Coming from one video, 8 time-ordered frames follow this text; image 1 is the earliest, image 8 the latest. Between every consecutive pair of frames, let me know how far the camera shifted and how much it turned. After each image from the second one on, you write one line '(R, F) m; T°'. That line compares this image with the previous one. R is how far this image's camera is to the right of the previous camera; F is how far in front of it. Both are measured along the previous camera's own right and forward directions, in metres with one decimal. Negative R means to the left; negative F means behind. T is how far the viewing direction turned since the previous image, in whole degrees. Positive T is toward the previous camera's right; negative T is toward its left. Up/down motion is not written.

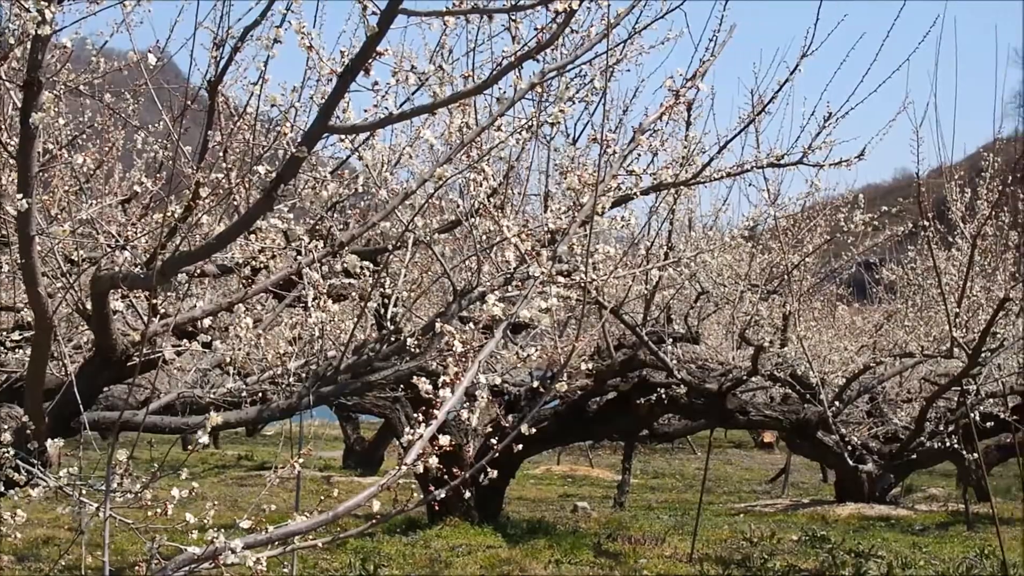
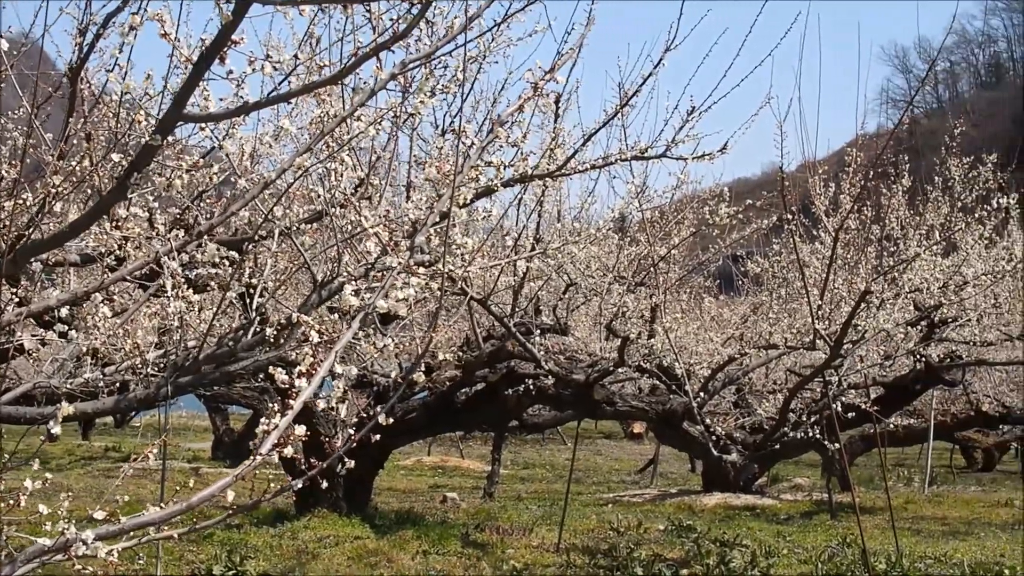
(+0.6, 0.0) m; +1°
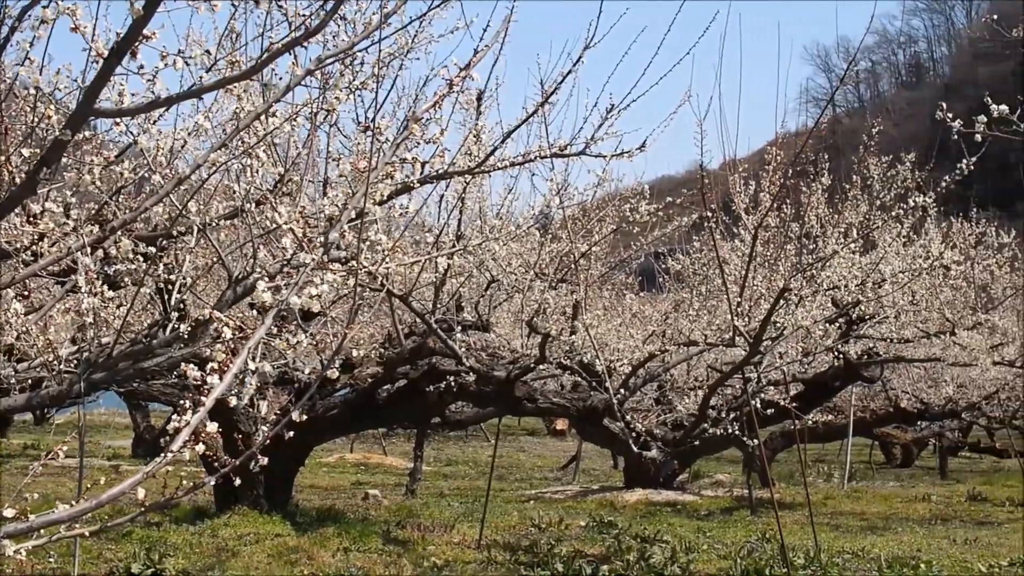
(+0.3, 0.0) m; +1°
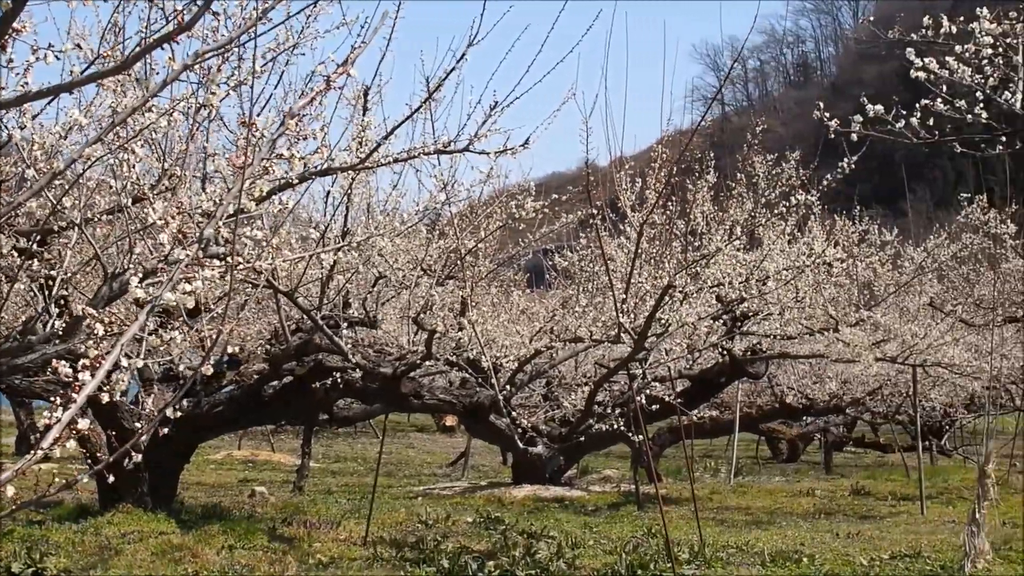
(+0.5, 0.0) m; +1°
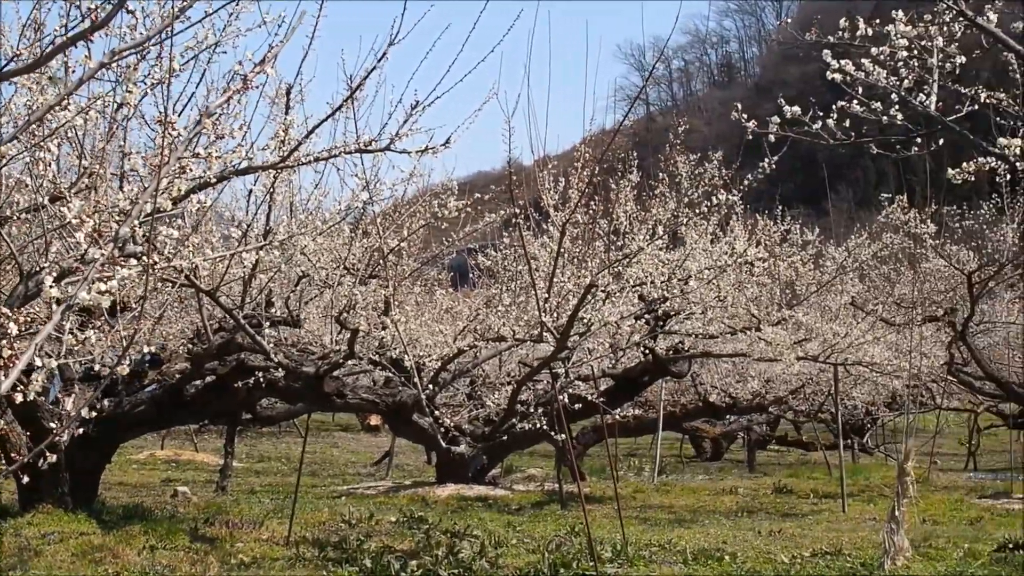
(+0.3, 0.0) m; +1°
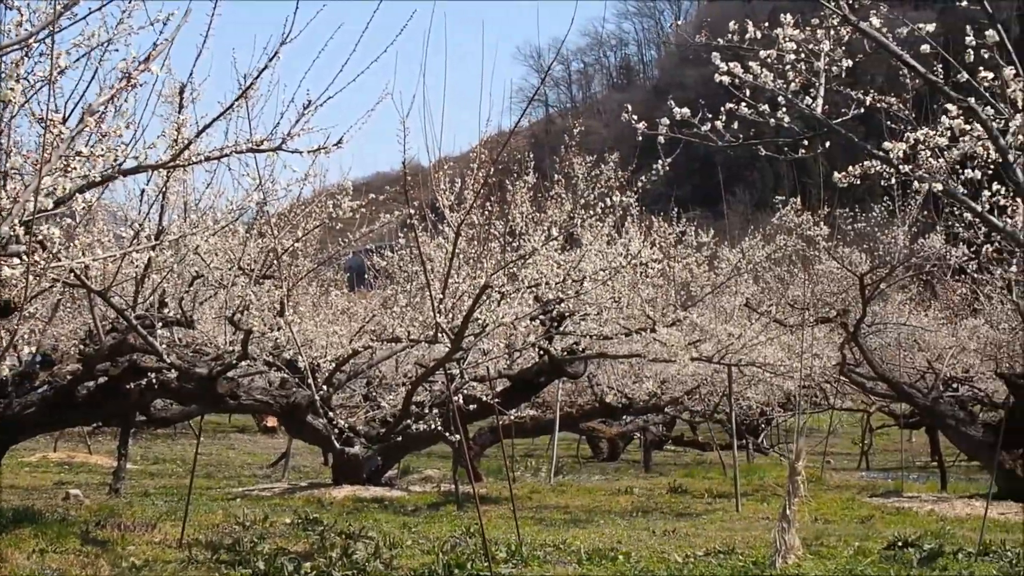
(+0.4, 0.0) m; +1°
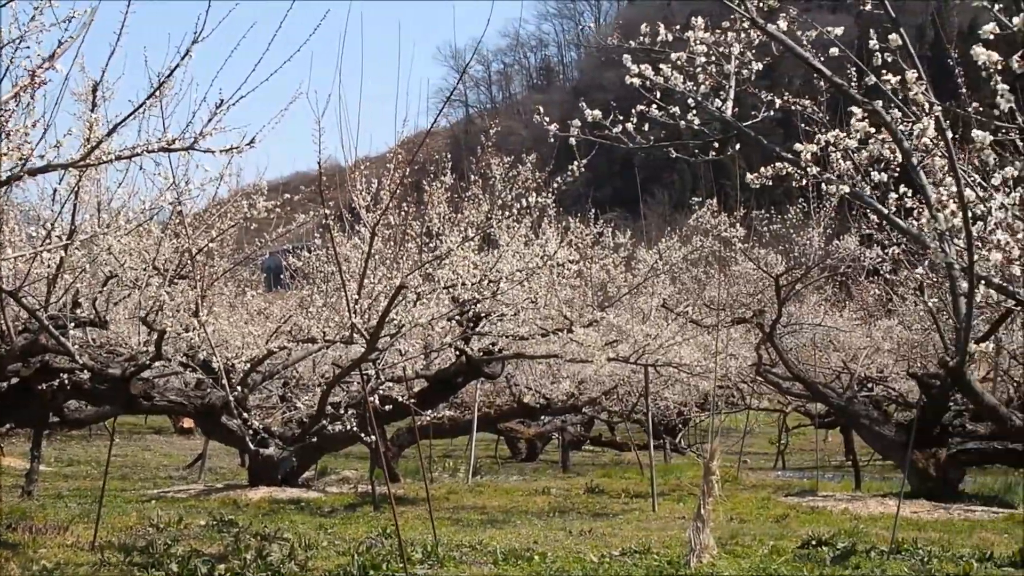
(+0.3, 0.0) m; +1°
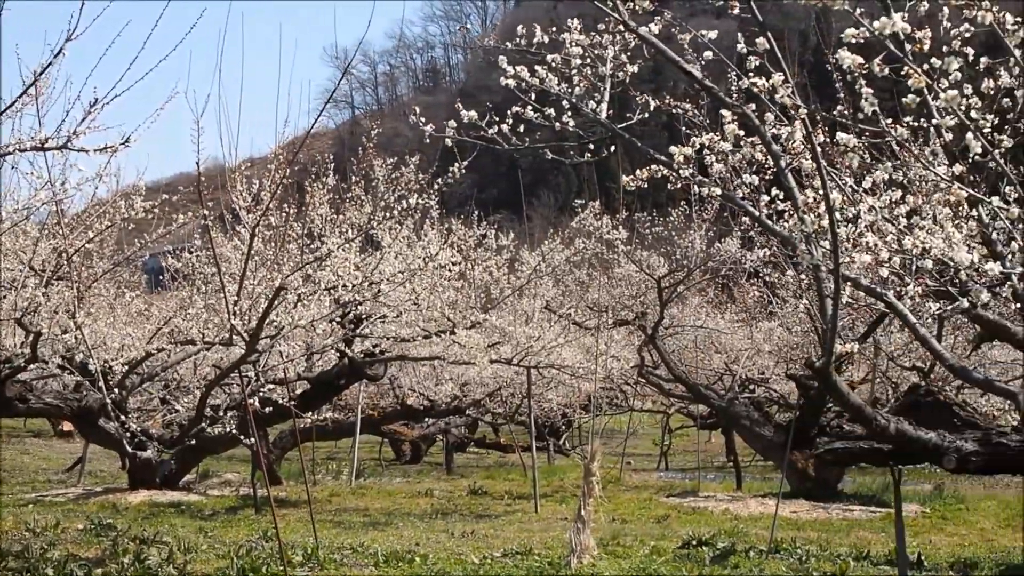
(+0.5, 0.0) m; +1°
